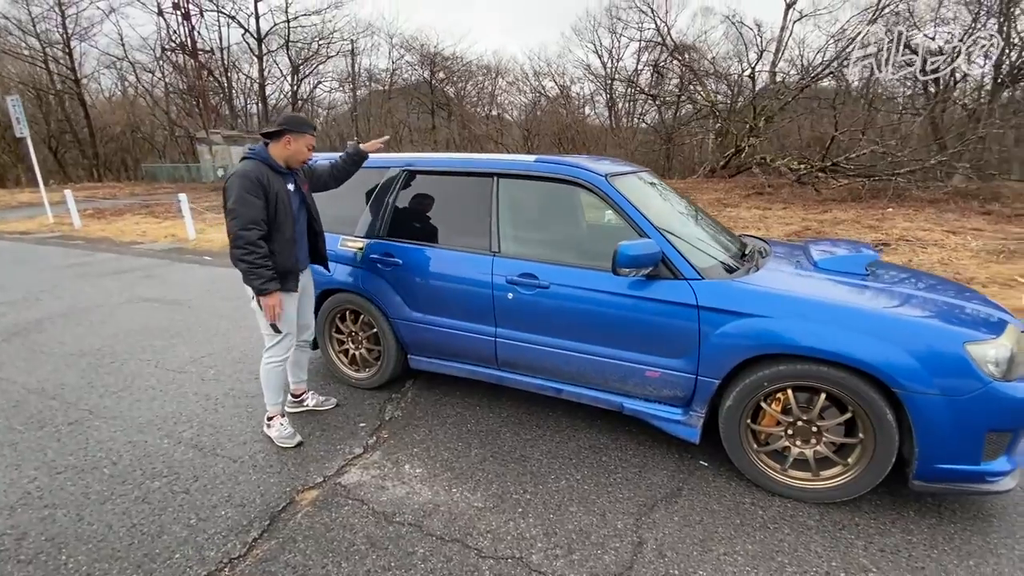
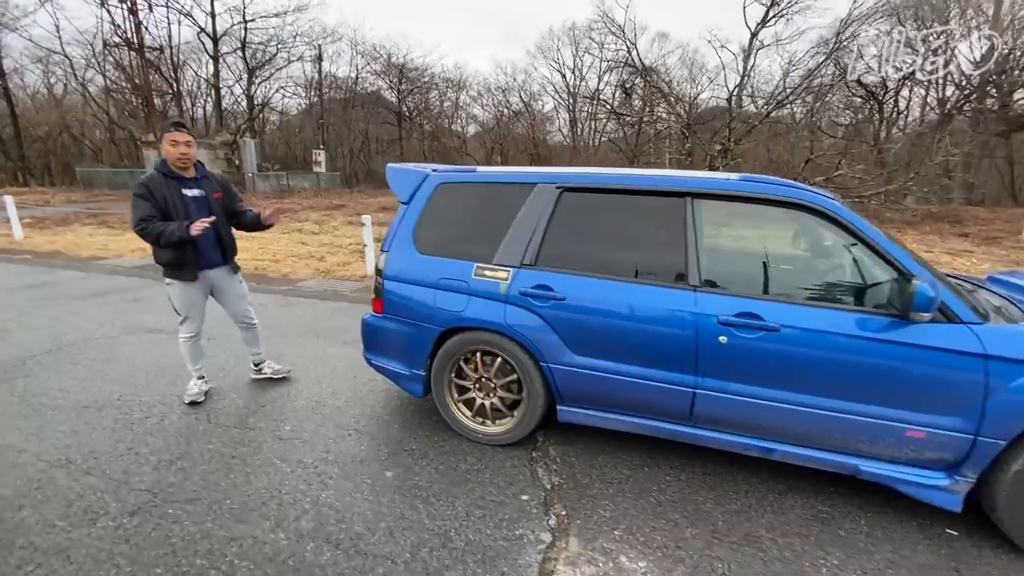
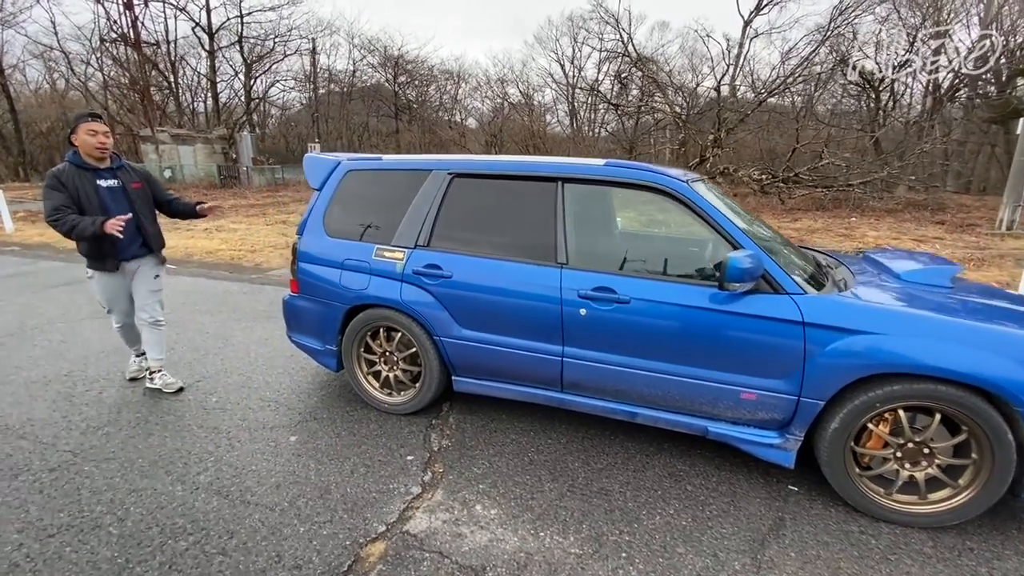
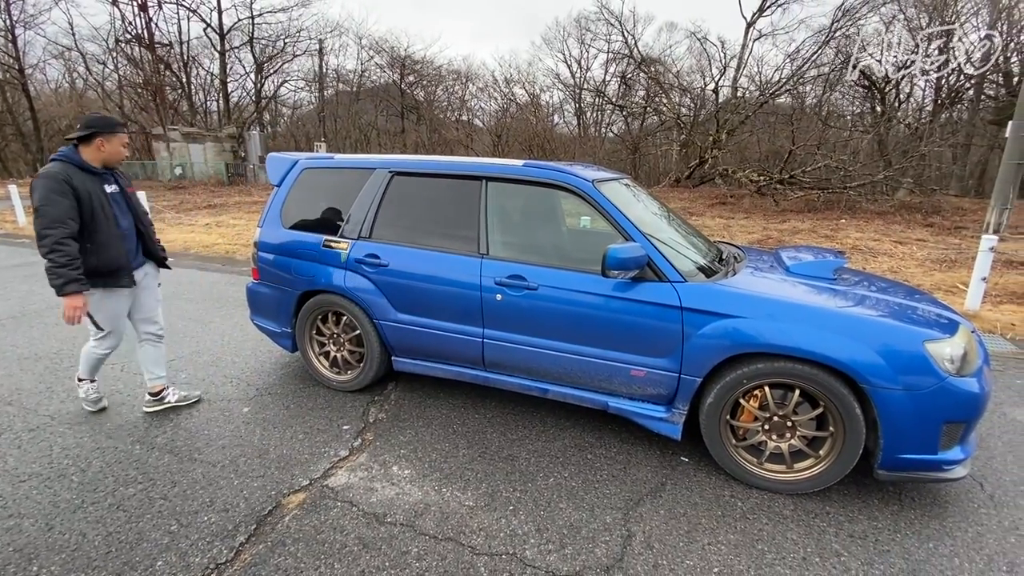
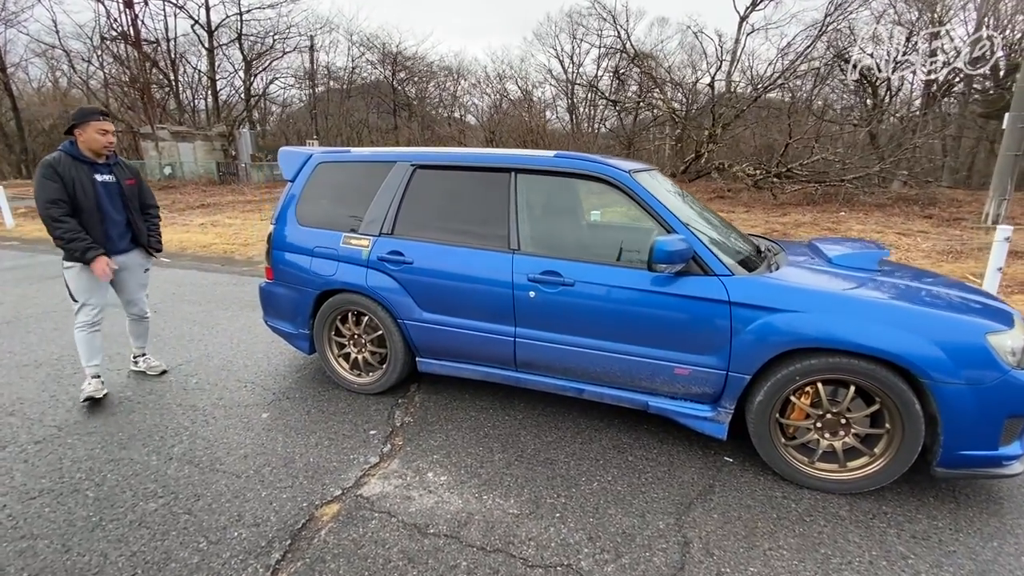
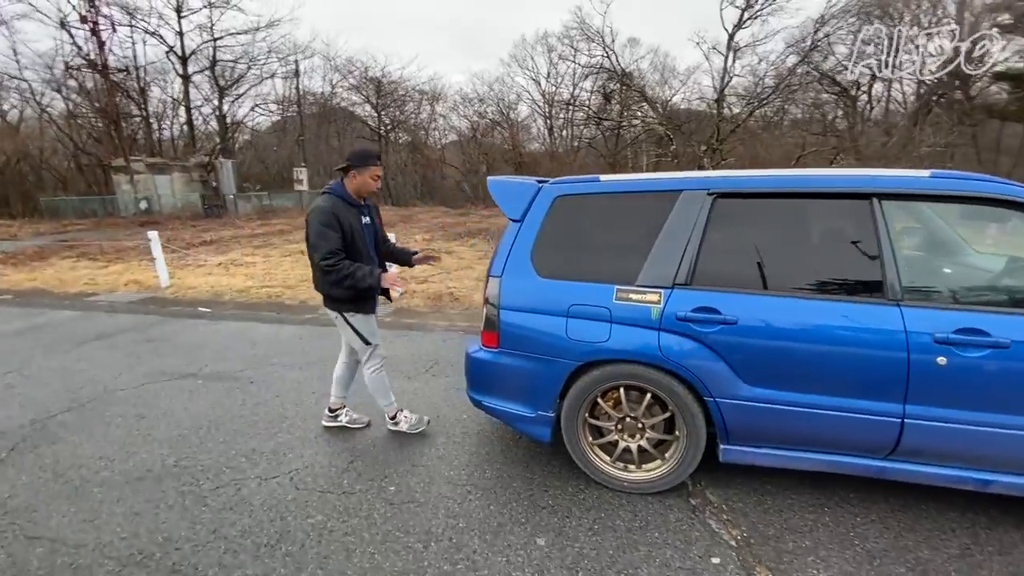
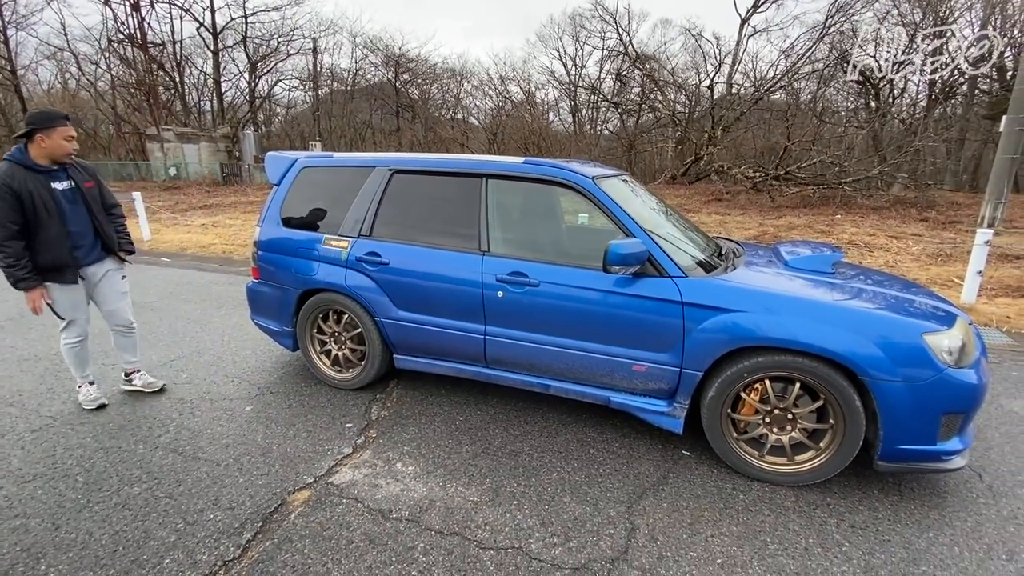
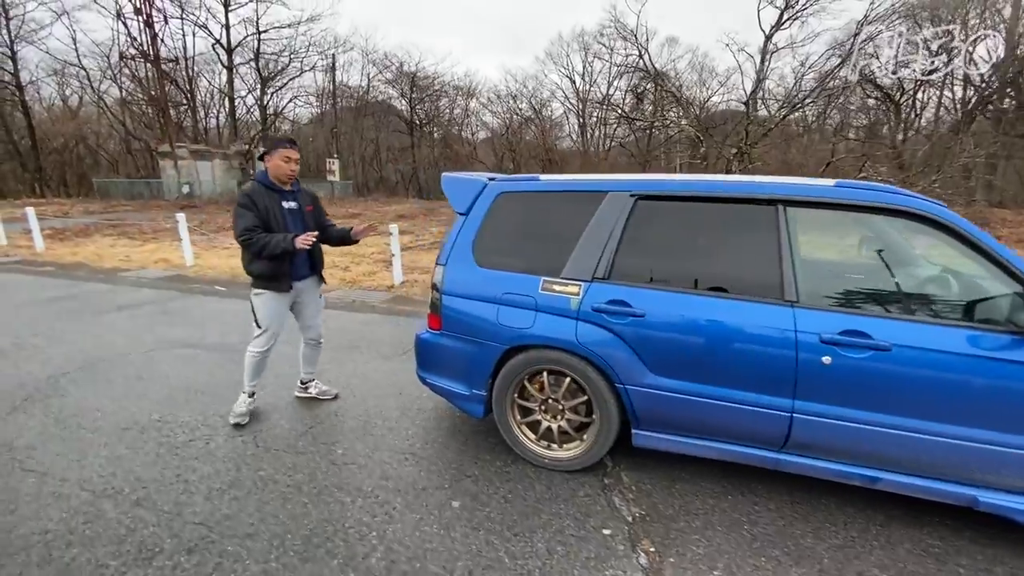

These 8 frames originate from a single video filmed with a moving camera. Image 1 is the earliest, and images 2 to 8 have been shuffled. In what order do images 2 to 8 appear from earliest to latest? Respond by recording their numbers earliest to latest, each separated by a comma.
4, 7, 5, 3, 2, 8, 6
